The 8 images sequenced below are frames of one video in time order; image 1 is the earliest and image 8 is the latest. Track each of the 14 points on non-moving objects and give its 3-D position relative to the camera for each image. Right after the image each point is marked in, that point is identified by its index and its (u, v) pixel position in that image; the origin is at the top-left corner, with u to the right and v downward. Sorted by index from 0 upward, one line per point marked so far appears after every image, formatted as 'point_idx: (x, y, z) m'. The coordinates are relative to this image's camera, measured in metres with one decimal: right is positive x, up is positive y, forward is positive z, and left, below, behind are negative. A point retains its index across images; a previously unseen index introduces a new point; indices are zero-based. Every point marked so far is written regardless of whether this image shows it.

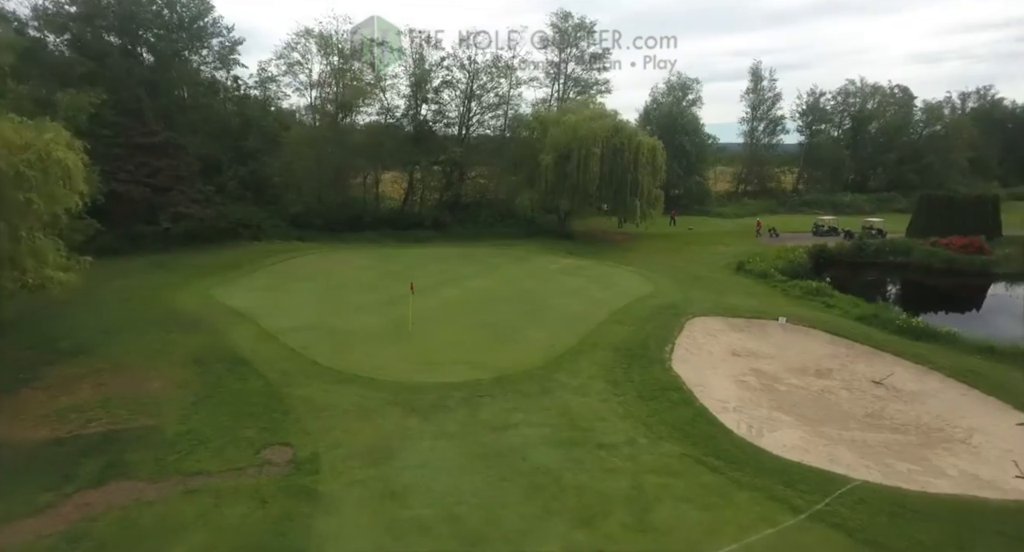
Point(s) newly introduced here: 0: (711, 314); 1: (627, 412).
0: (+7.0, -1.3, +17.3) m
1: (+2.3, -2.8, +9.8) m
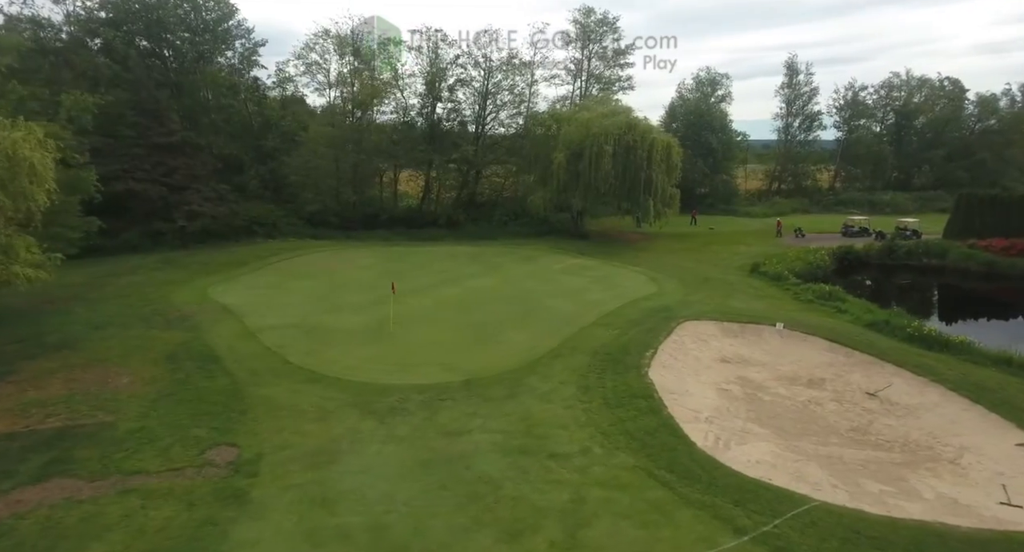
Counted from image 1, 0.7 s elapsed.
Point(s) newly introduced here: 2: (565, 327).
0: (+6.6, -1.4, +16.7) m
1: (+1.5, -2.8, +9.4) m
2: (+1.7, -1.6, +15.4) m
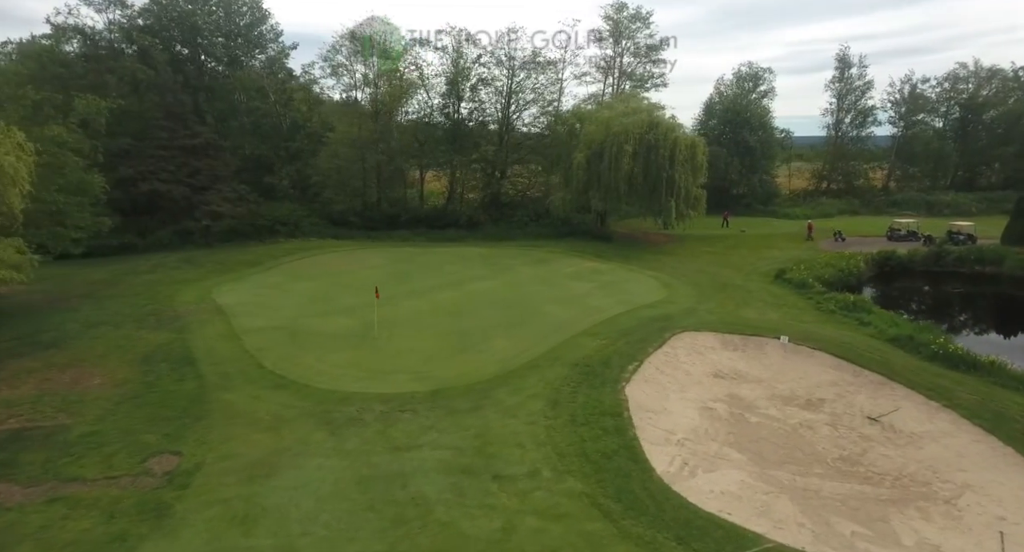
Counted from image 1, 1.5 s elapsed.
0: (+6.3, -1.7, +15.9) m
1: (+0.7, -3.0, +9.0) m
2: (+1.3, -1.8, +14.9) m
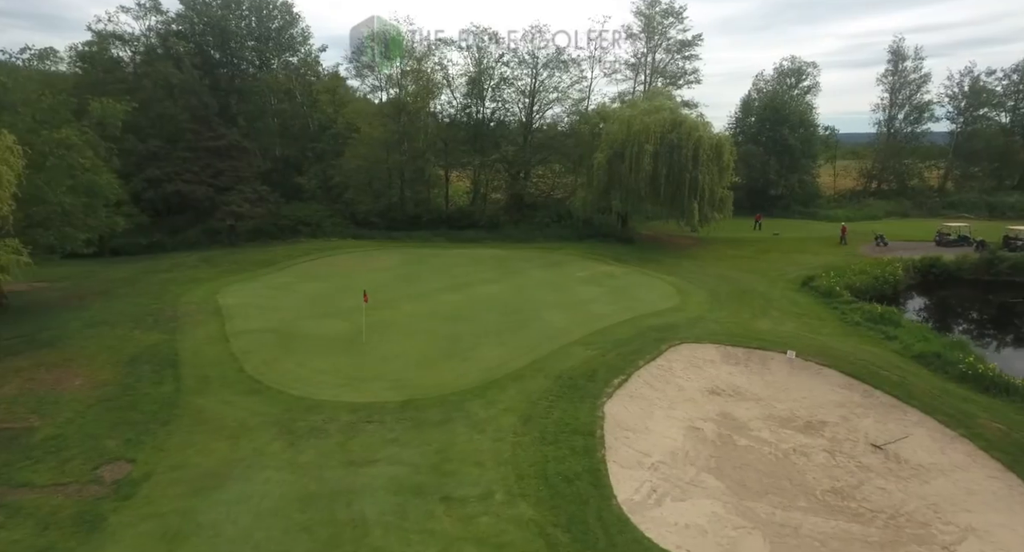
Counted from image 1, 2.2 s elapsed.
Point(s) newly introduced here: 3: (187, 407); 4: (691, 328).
0: (+6.0, -2.0, +15.1) m
1: (0.0, -3.2, +8.5) m
2: (+1.0, -2.0, +14.4) m
3: (-6.7, -2.7, +9.9) m
4: (+6.1, -1.8, +16.6) m
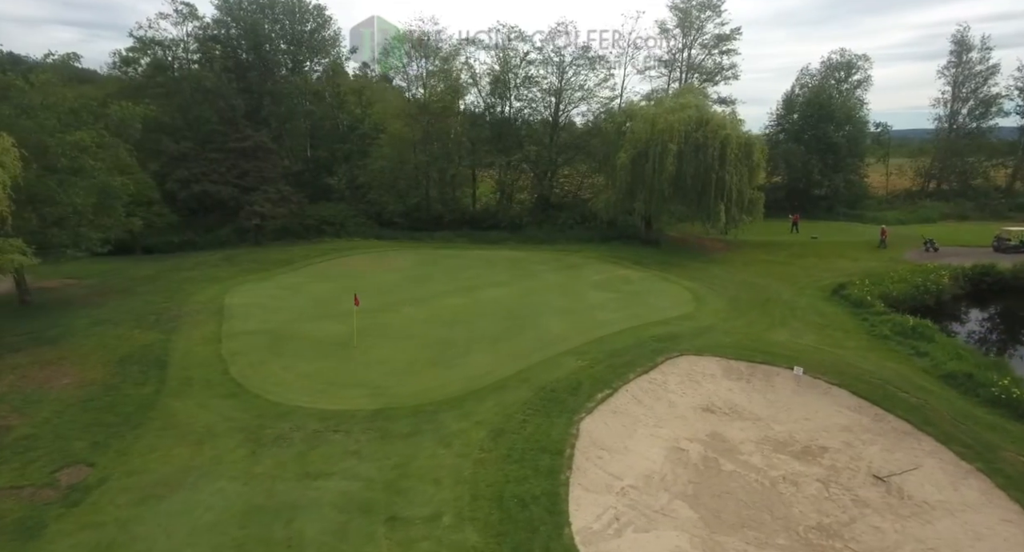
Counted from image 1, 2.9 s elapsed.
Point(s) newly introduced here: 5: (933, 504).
0: (+5.8, -2.2, +14.3) m
1: (-0.7, -3.4, +8.2) m
2: (+0.7, -2.2, +14.0) m
3: (-7.2, -2.8, +10.0) m
4: (+6.0, -2.0, +15.8) m
5: (+7.4, -4.0, +8.5) m
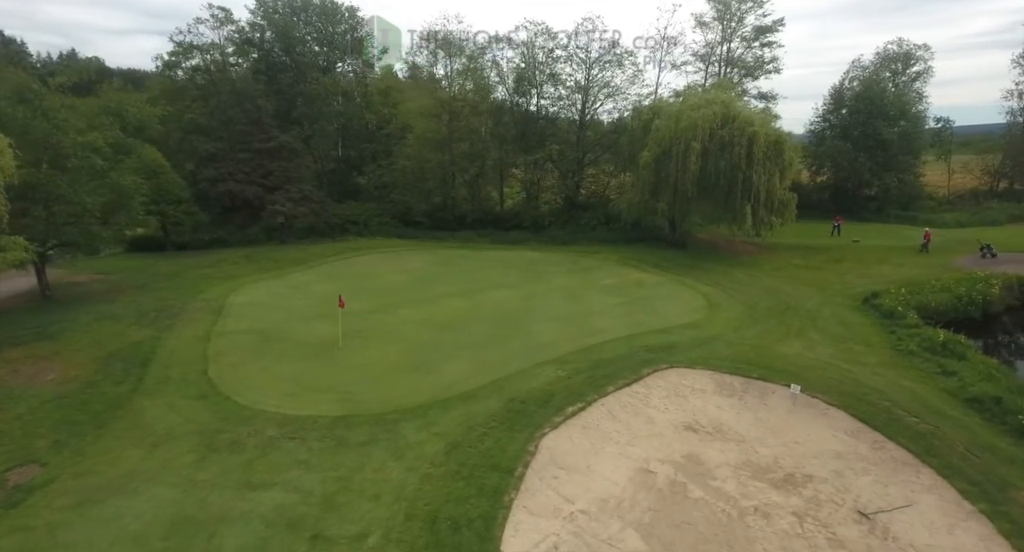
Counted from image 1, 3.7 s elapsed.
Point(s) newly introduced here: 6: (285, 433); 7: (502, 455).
0: (+5.3, -2.5, +13.5) m
1: (-1.7, -3.6, +7.9) m
2: (+0.2, -2.4, +13.5) m
3: (-8.0, -2.8, +10.2) m
4: (+5.6, -2.3, +15.0) m
5: (+6.4, -4.2, +7.6) m
6: (-4.5, -3.1, +9.6) m
7: (-0.2, -3.3, +9.0) m
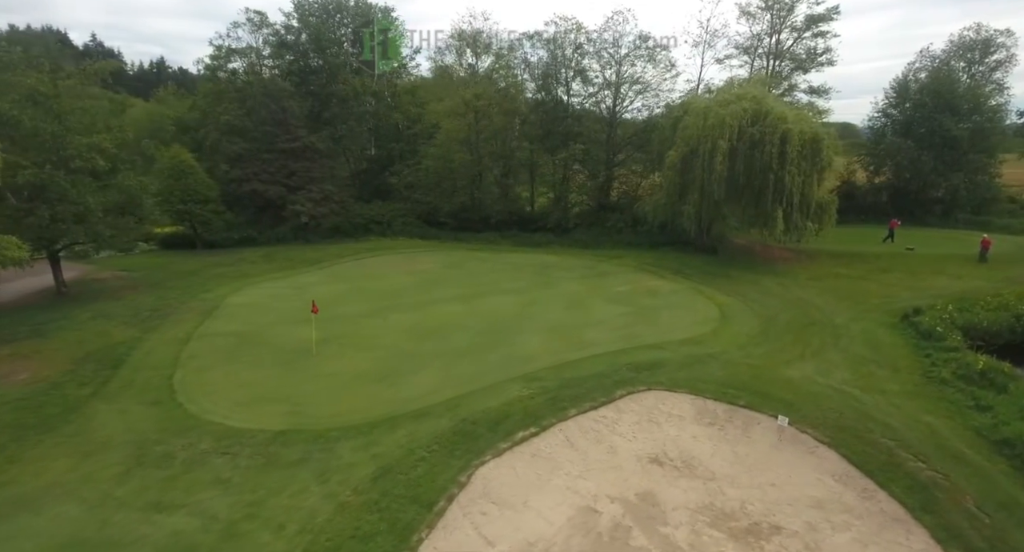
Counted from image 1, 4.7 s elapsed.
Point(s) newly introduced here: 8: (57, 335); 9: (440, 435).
0: (+4.4, -2.9, +12.4) m
1: (-3.0, -3.8, +7.4) m
2: (-0.6, -2.7, +12.9) m
3: (-9.1, -2.9, +10.3) m
4: (+4.9, -2.7, +13.8) m
5: (+5.0, -4.7, +6.4) m
6: (-5.6, -3.3, +9.3) m
7: (-1.4, -3.6, +8.4) m
8: (-13.3, -1.7, +14.2) m
9: (-1.4, -3.3, +9.9) m
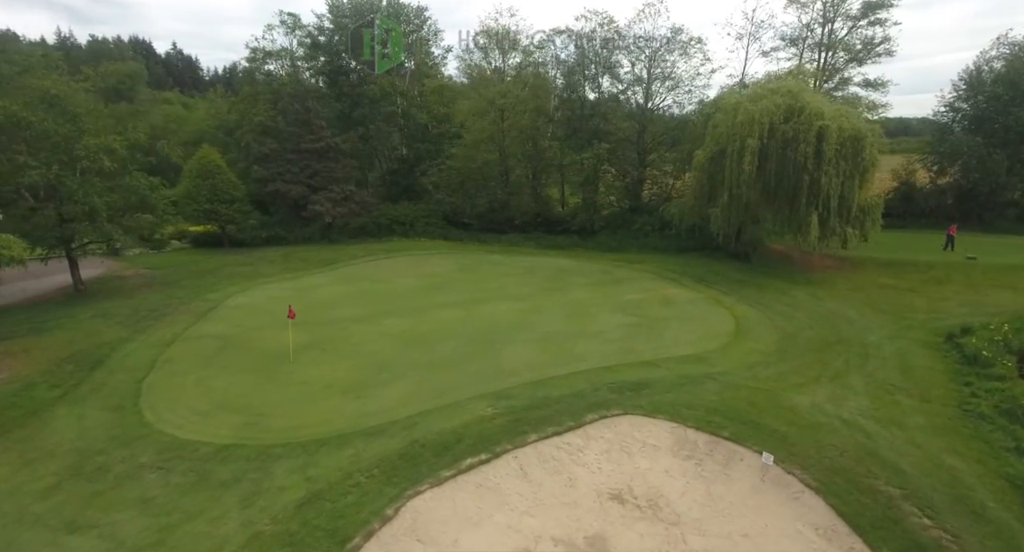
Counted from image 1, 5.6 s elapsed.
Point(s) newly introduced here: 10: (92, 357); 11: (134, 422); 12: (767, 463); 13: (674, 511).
0: (+3.7, -3.2, +11.3) m
1: (-4.2, -4.1, +7.0) m
2: (-1.4, -2.9, +12.2) m
3: (-10.0, -3.0, +10.4) m
4: (+4.3, -3.0, +12.7) m
5: (+3.7, -5.1, +5.3) m
6: (-6.6, -3.5, +9.1) m
7: (-2.5, -3.9, +7.9) m
8: (-13.9, -1.7, +14.6) m
9: (-2.4, -3.5, +9.4) m
10: (-11.3, -2.2, +13.1) m
11: (-8.0, -3.1, +10.4) m
12: (+5.2, -3.7, +9.7) m
13: (+2.9, -4.3, +8.7) m
